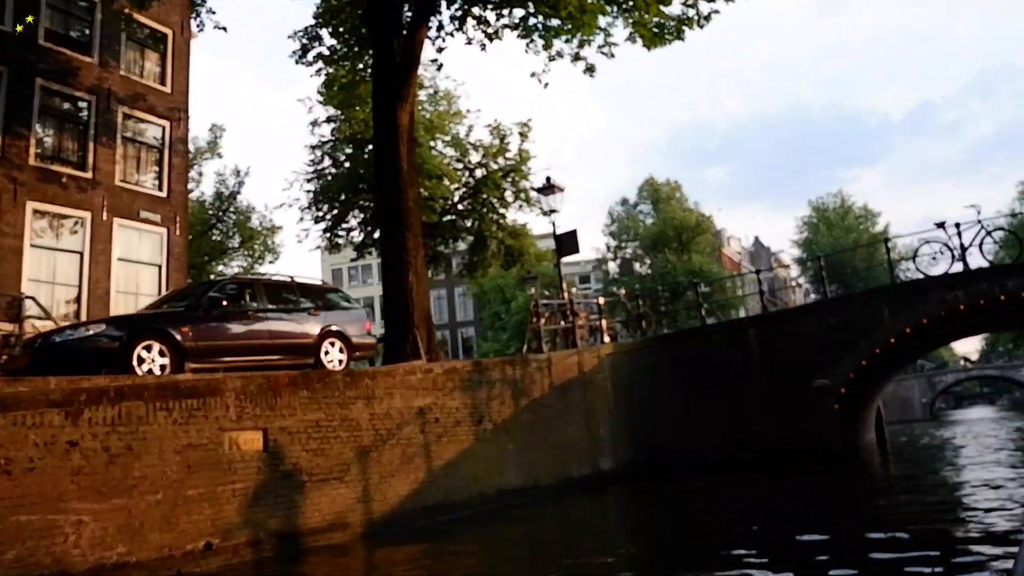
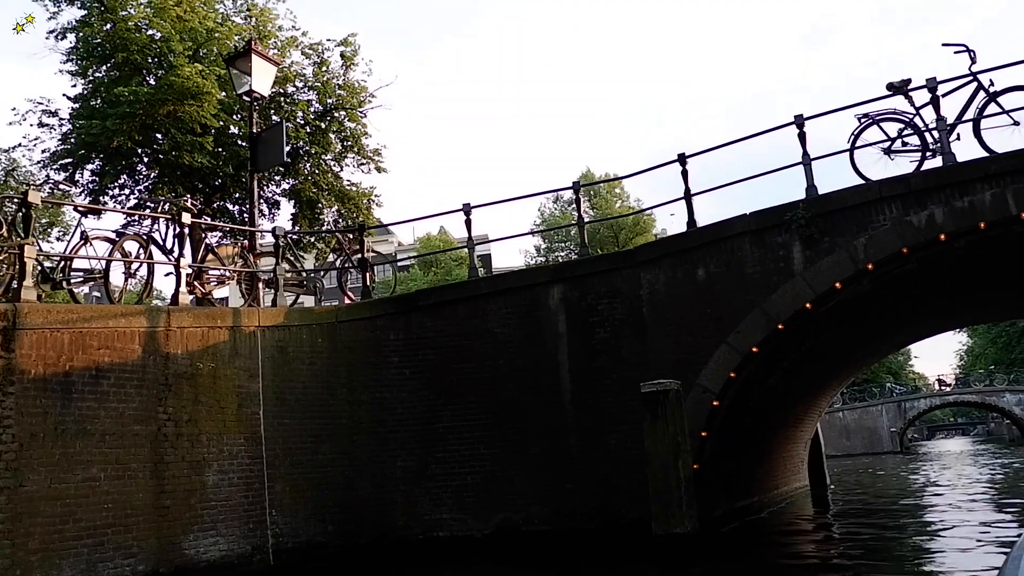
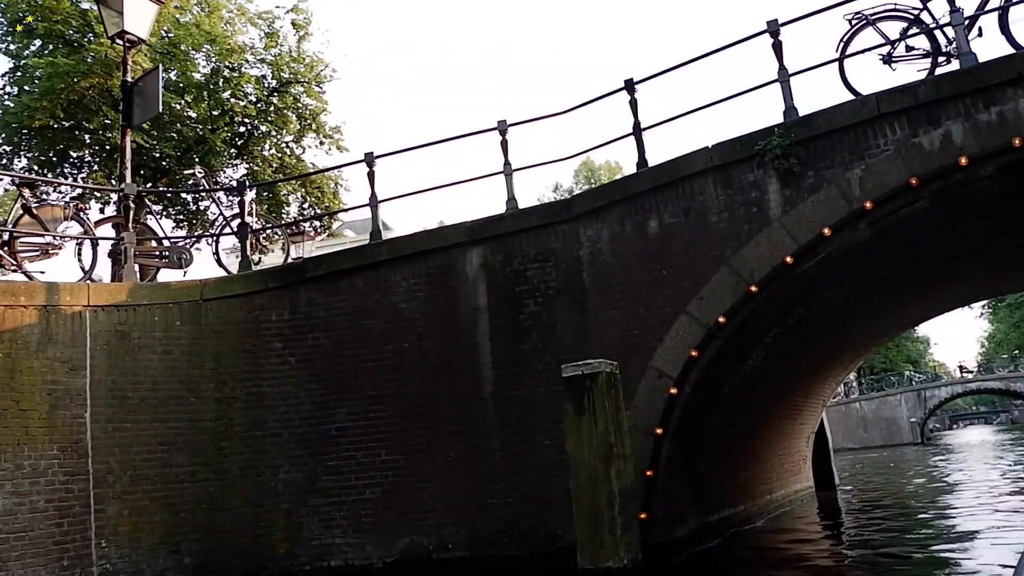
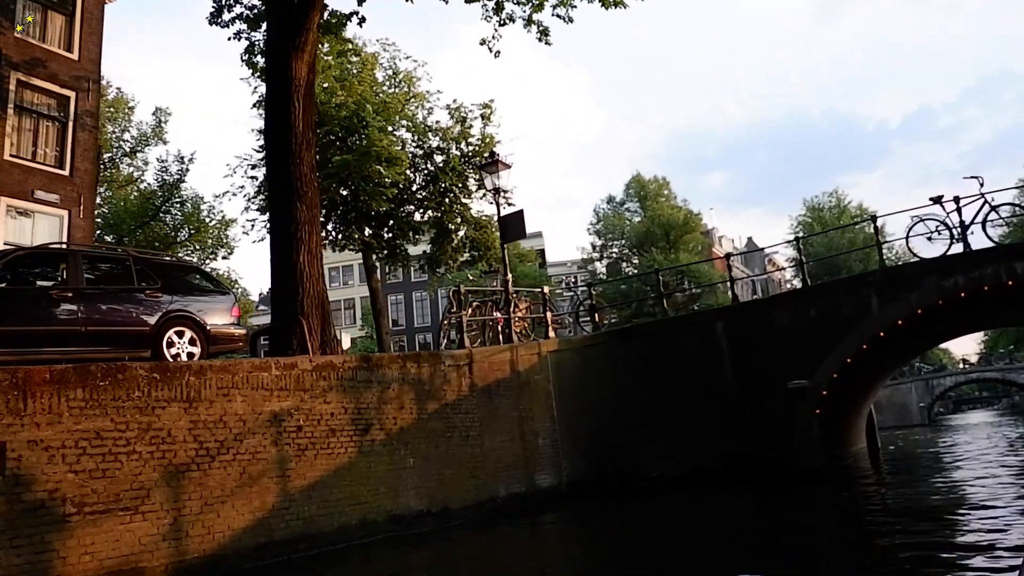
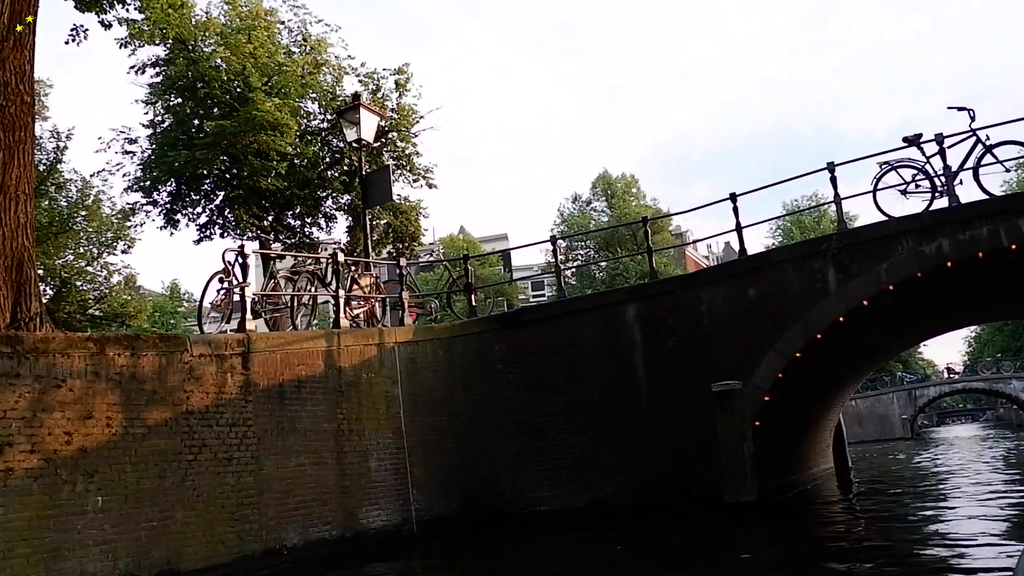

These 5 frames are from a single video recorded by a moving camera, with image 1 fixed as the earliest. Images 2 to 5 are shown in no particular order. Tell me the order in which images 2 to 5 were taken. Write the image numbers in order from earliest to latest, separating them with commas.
4, 5, 2, 3
